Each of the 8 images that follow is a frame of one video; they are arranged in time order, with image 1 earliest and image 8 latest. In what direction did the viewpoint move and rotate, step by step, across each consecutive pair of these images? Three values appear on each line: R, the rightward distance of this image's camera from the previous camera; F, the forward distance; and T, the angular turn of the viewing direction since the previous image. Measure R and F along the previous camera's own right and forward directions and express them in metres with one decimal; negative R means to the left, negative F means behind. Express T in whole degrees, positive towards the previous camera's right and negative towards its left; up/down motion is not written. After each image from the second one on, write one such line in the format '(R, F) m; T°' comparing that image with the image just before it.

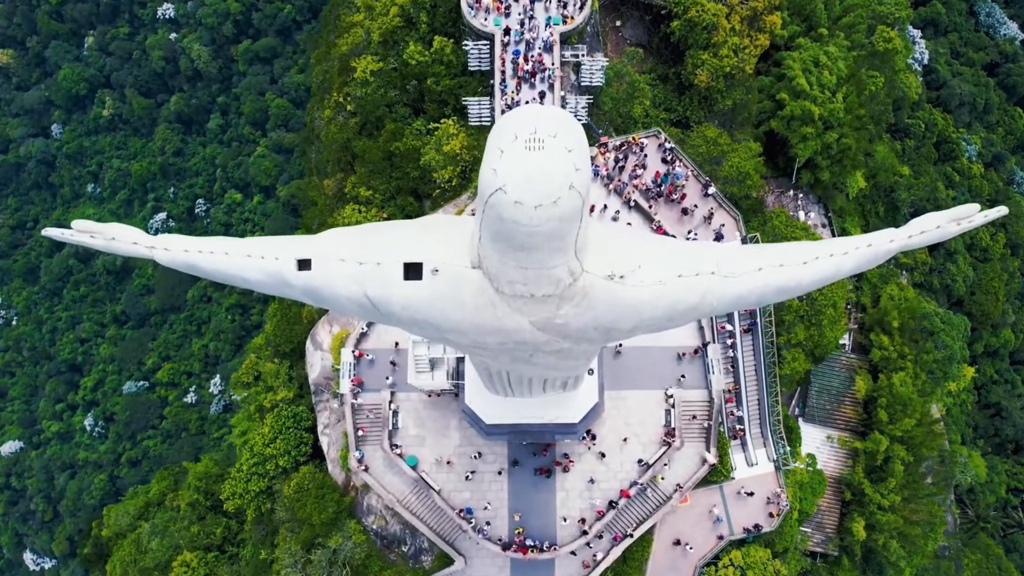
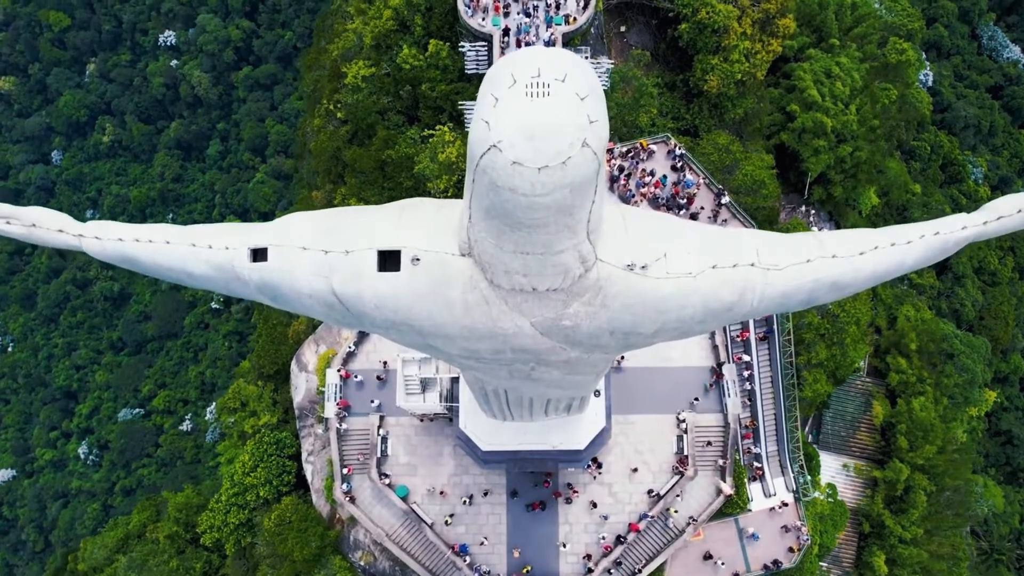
(0.0, +2.4) m; 0°
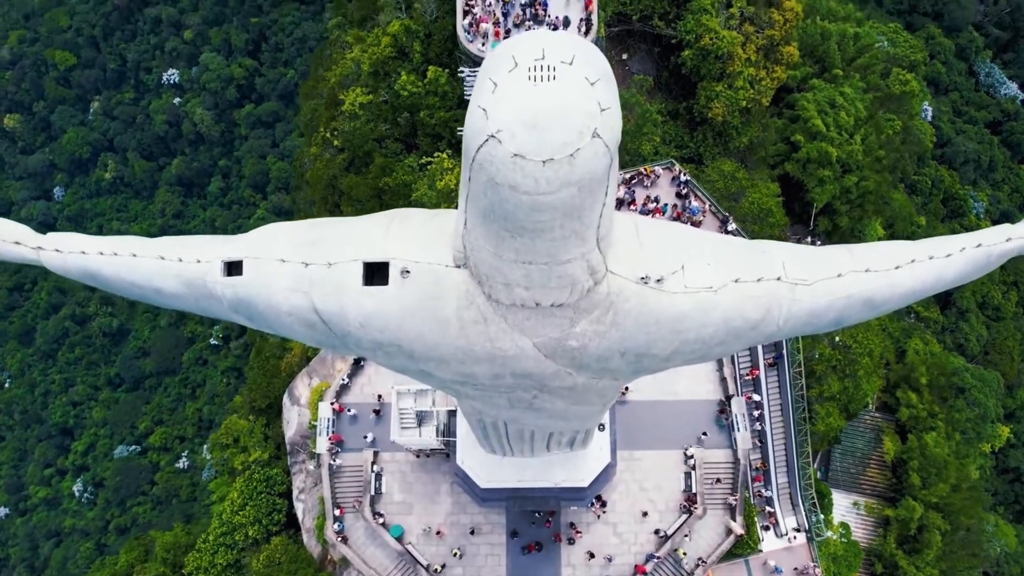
(0.0, +1.1) m; 0°
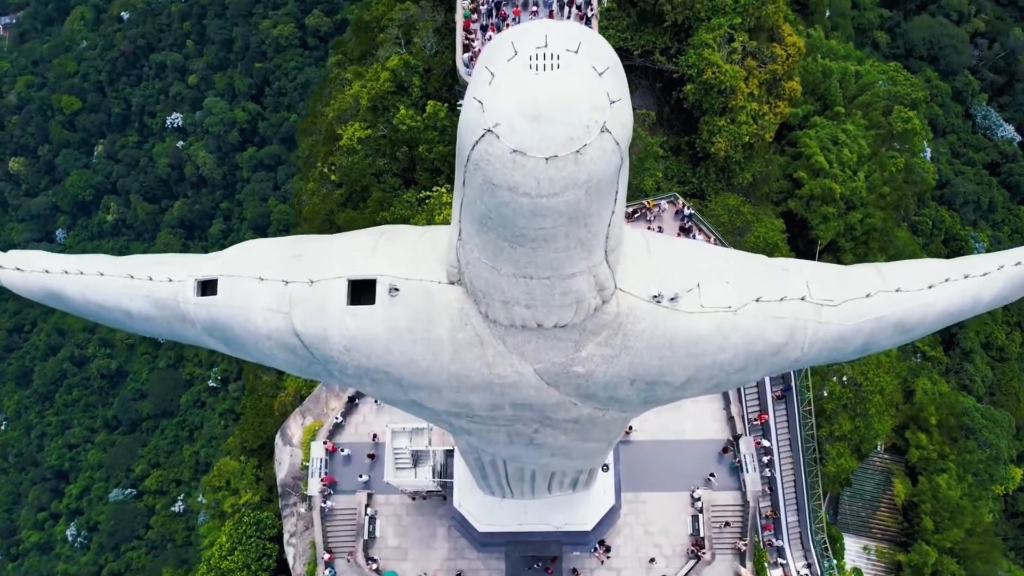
(0.0, +0.9) m; 0°
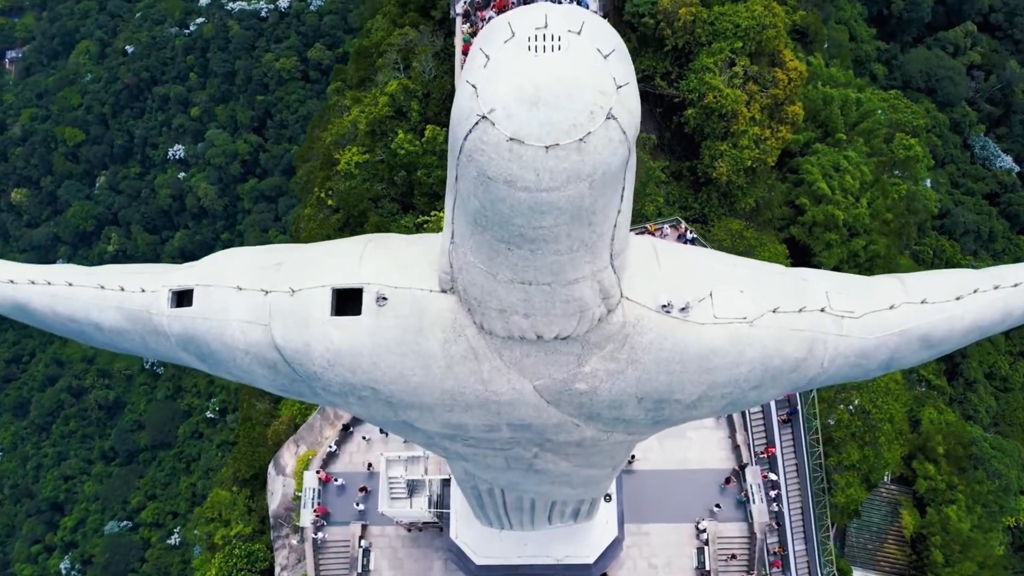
(0.0, +0.7) m; 0°
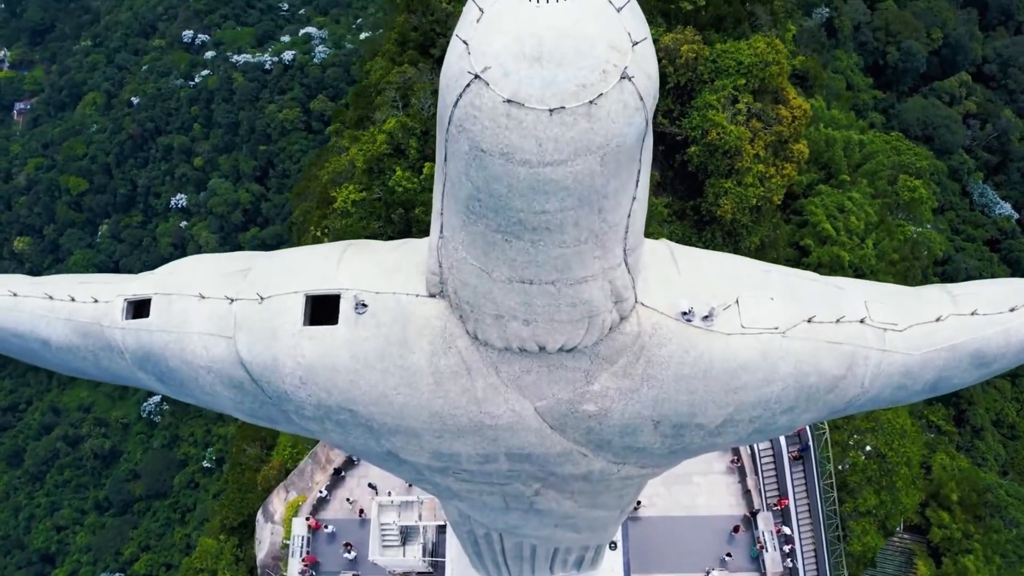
(0.0, +1.0) m; 0°
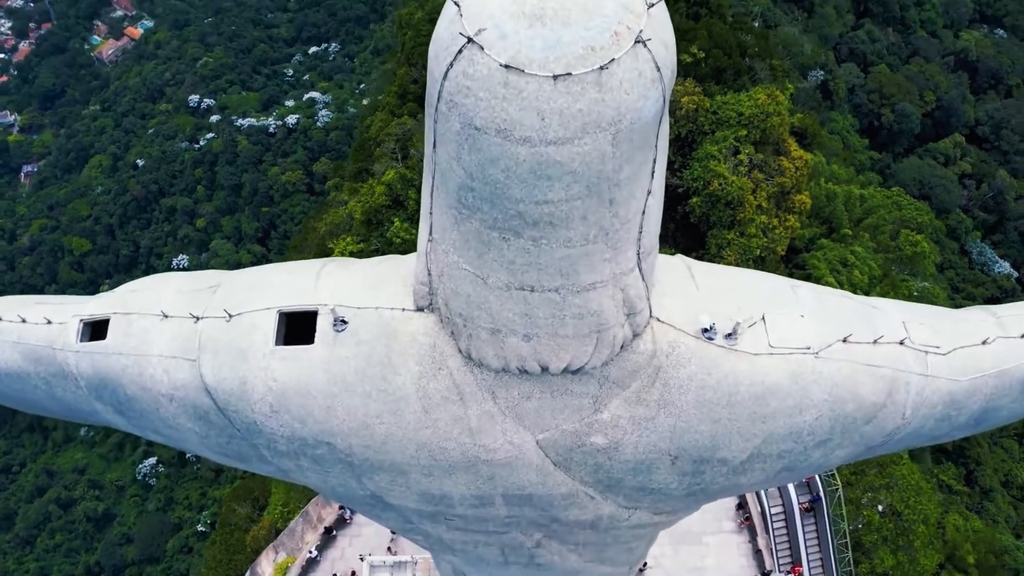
(0.0, +0.8) m; 0°
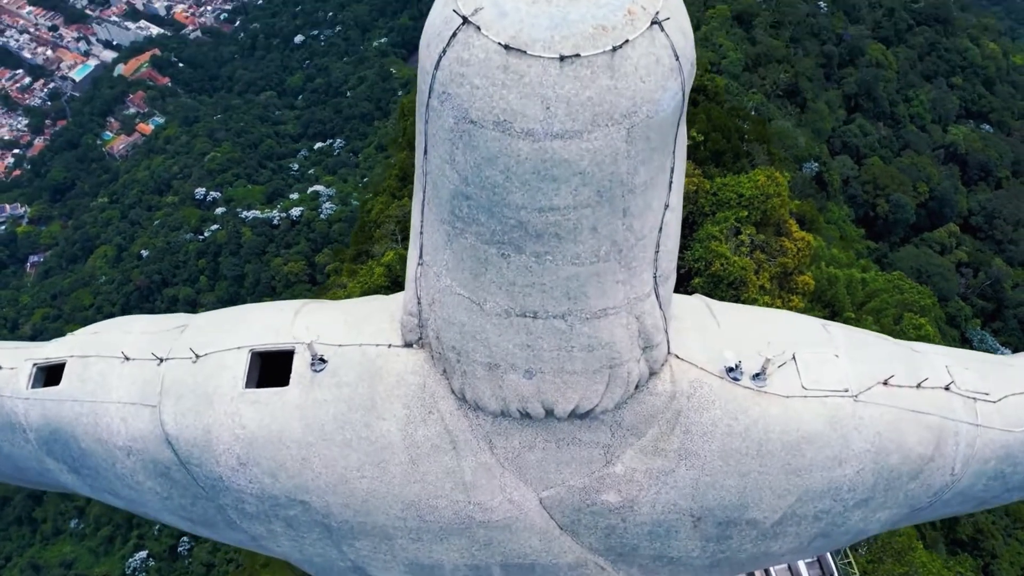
(0.0, +0.7) m; 0°
